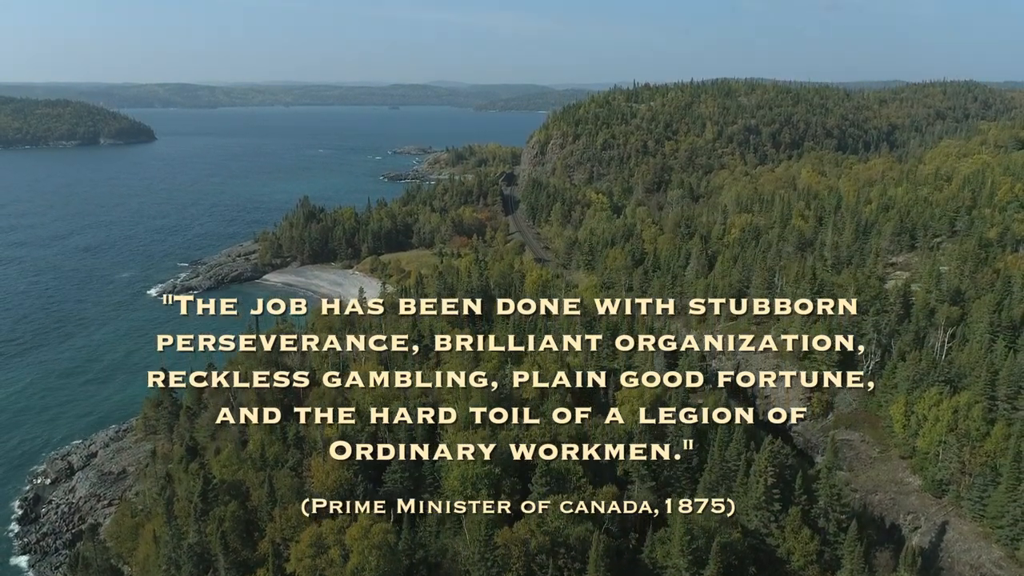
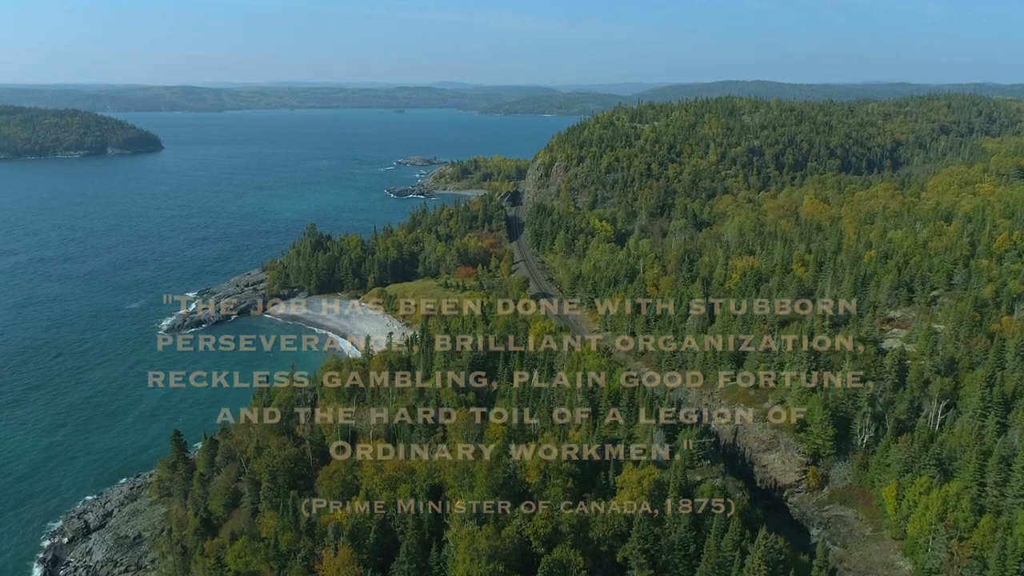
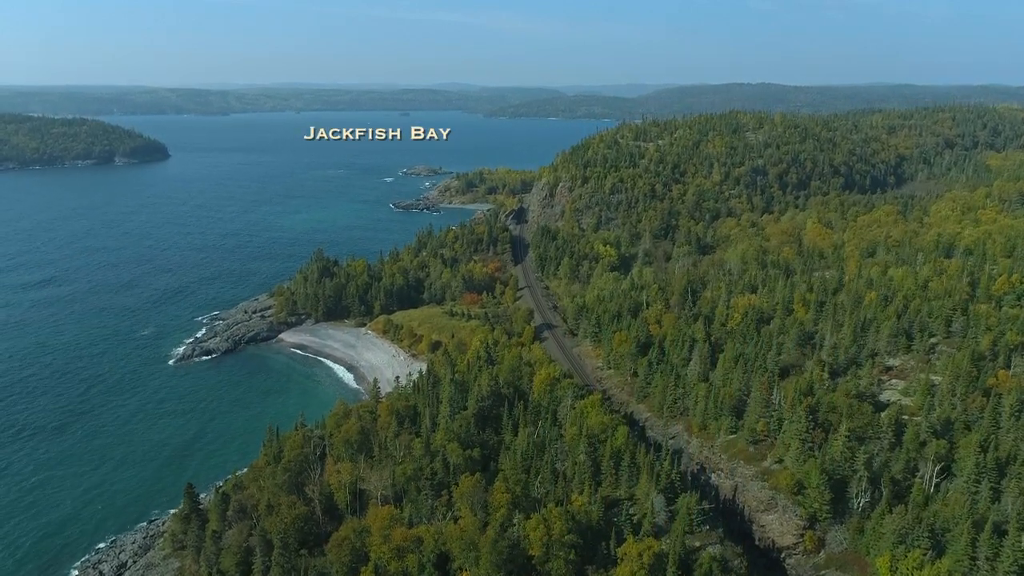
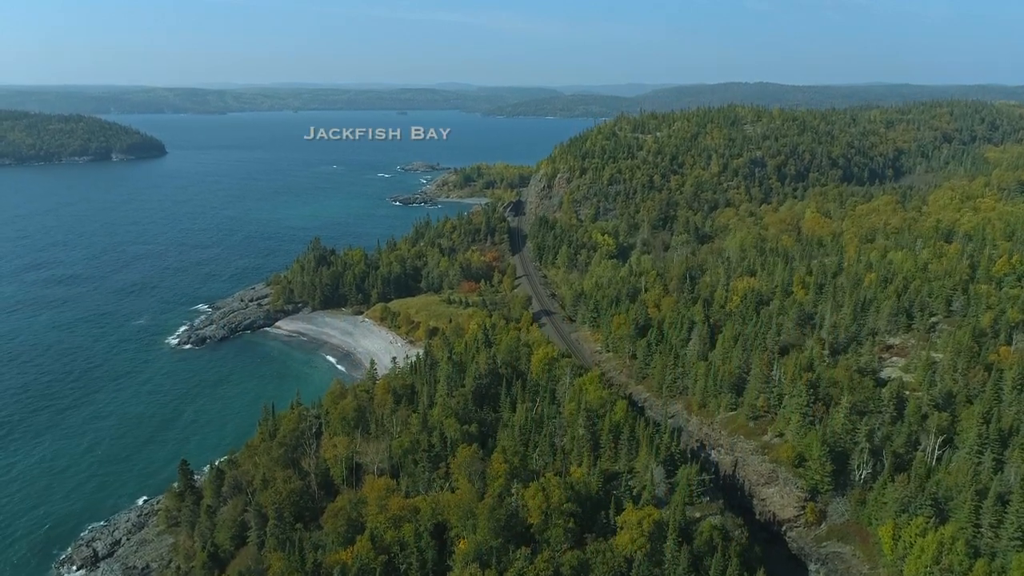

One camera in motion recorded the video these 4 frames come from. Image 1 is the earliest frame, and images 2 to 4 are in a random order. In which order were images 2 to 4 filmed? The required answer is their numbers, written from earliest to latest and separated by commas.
2, 4, 3
